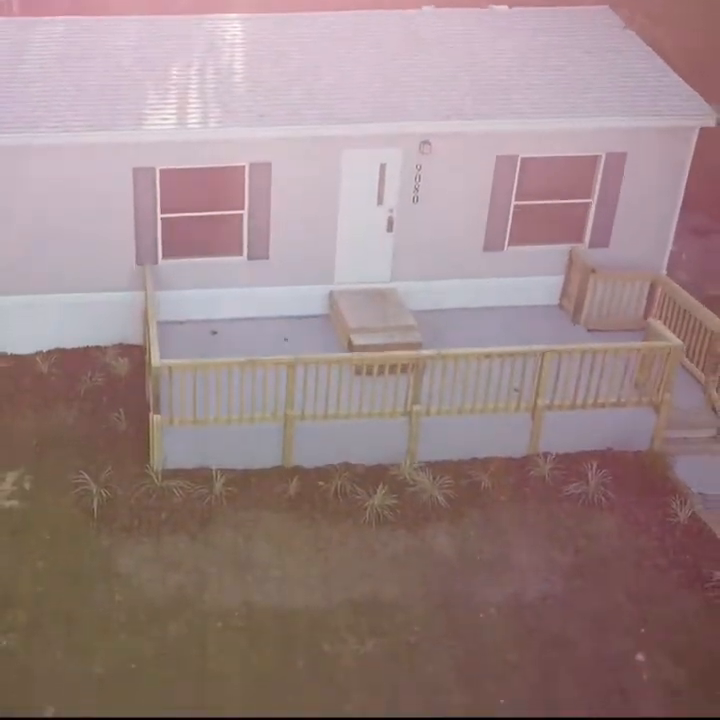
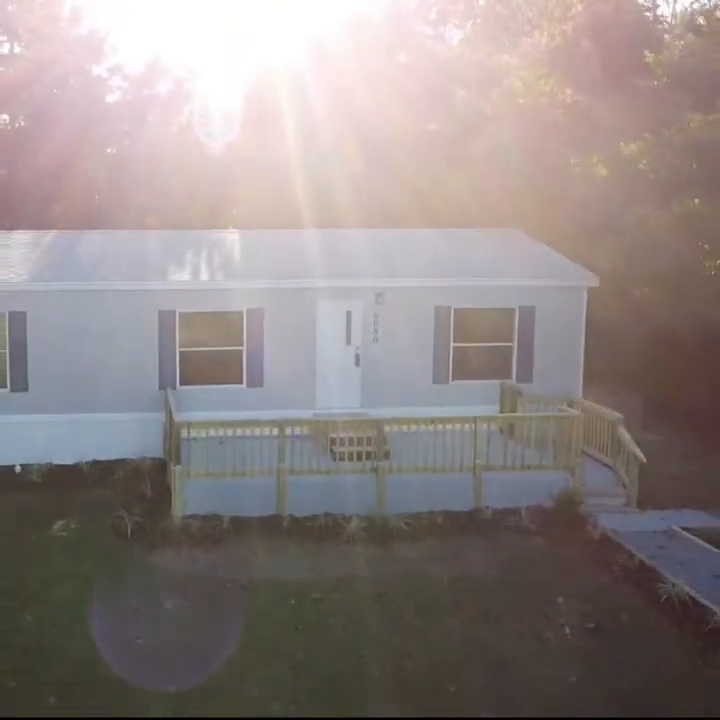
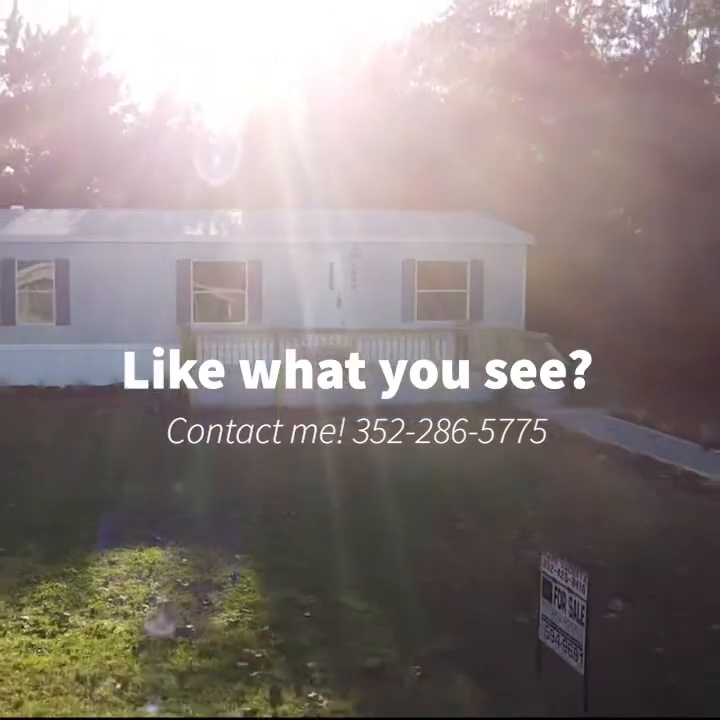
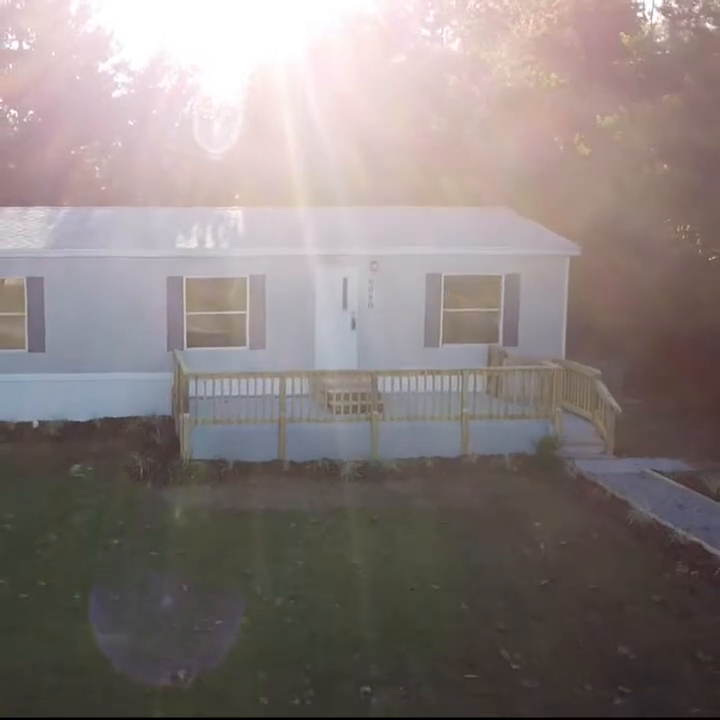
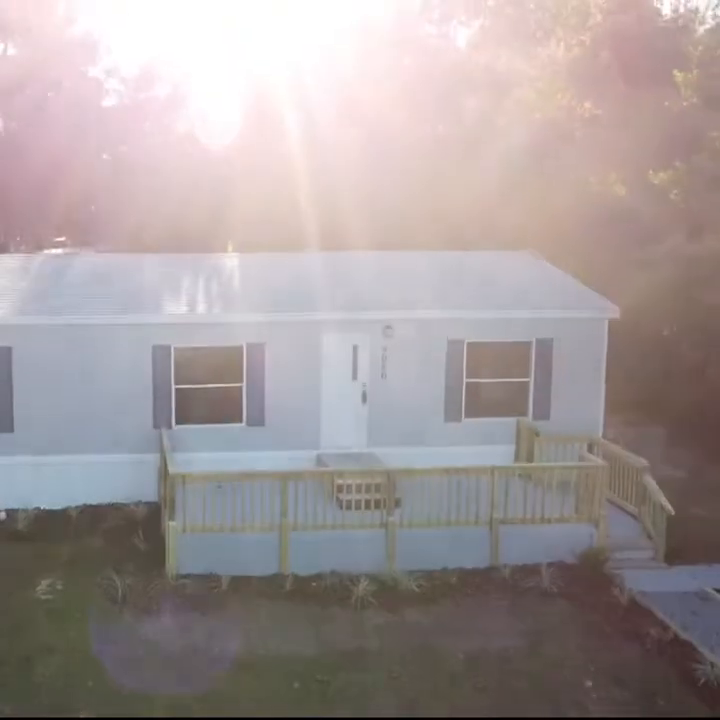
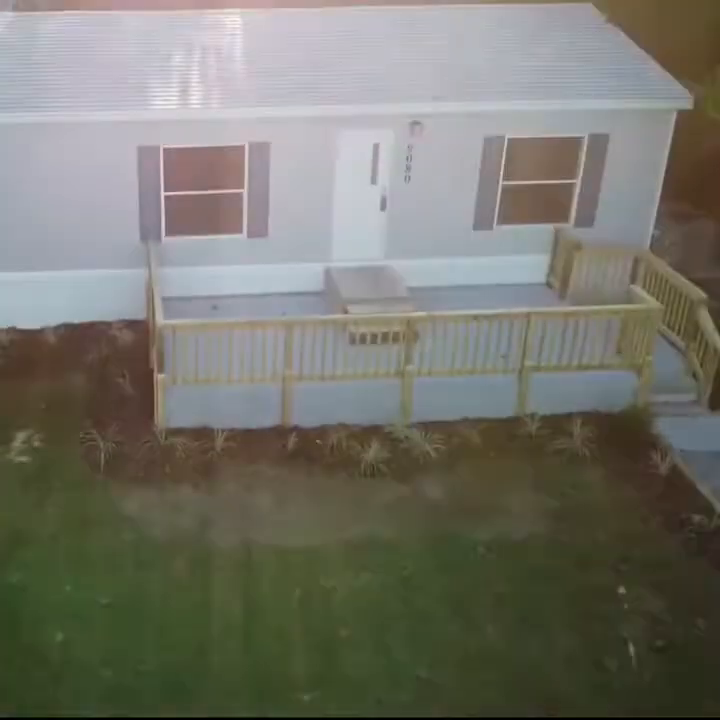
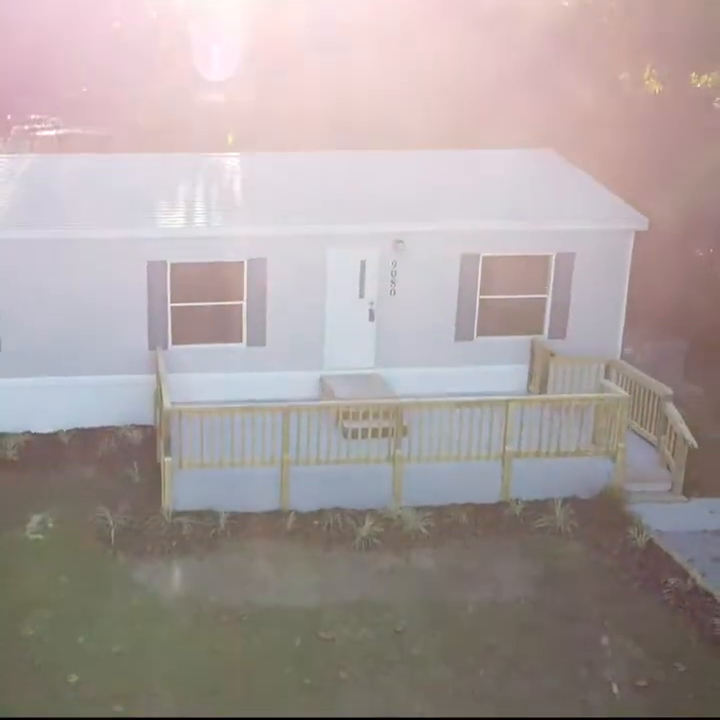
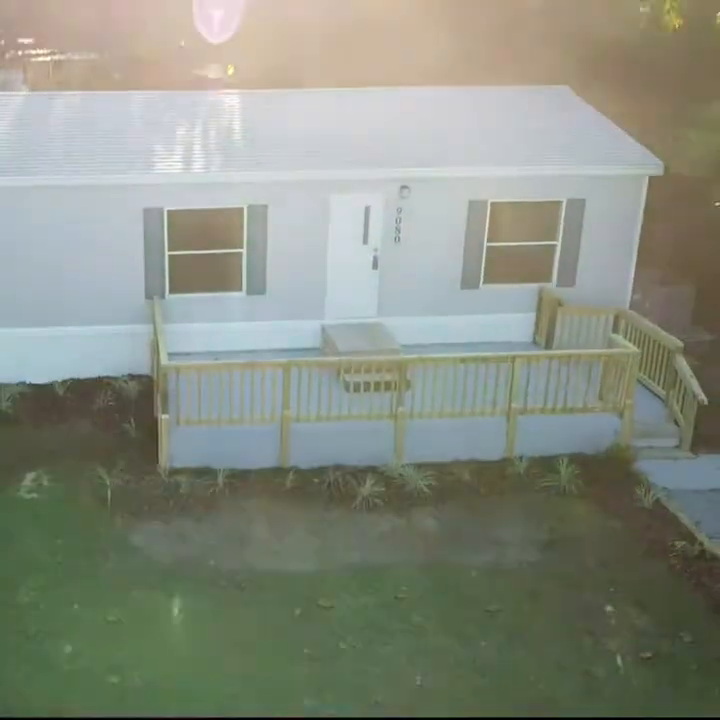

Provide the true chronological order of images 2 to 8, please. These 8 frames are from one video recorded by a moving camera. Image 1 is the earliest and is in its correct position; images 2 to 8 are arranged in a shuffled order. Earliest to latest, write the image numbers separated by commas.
6, 8, 7, 5, 2, 4, 3
